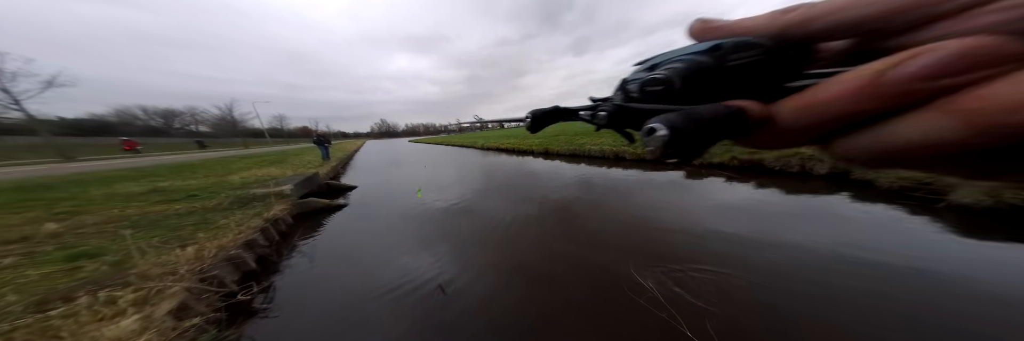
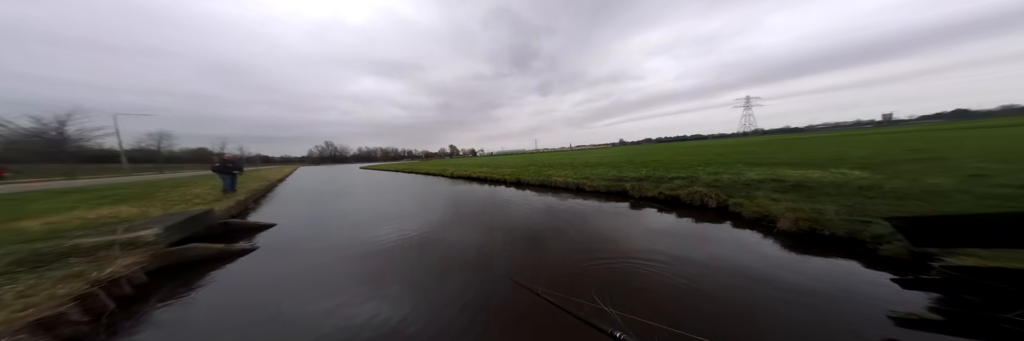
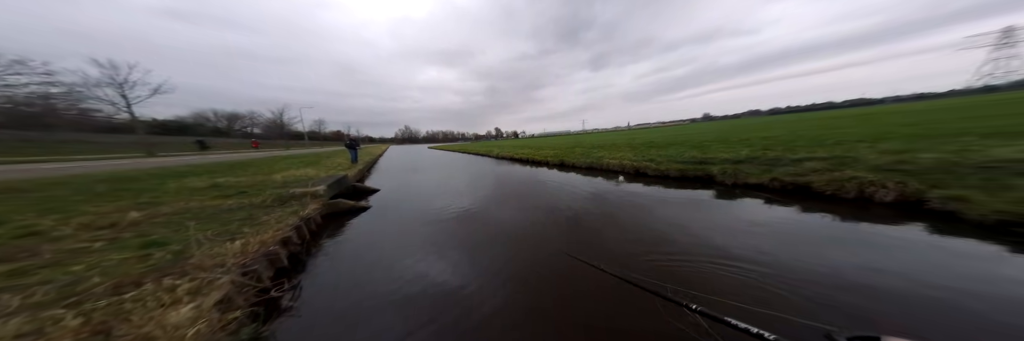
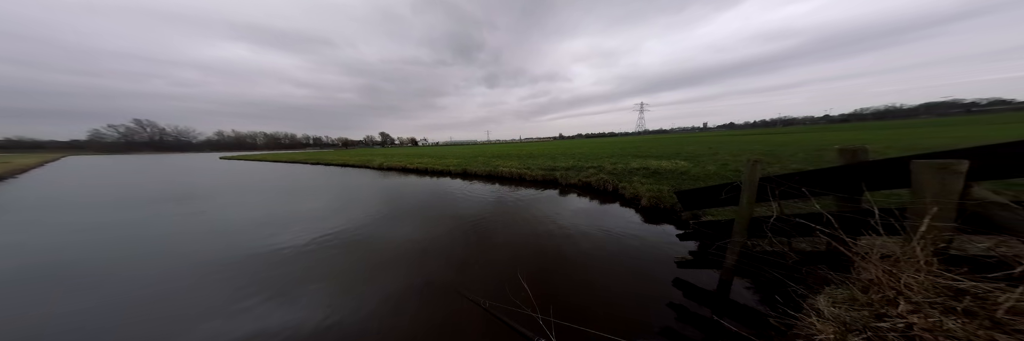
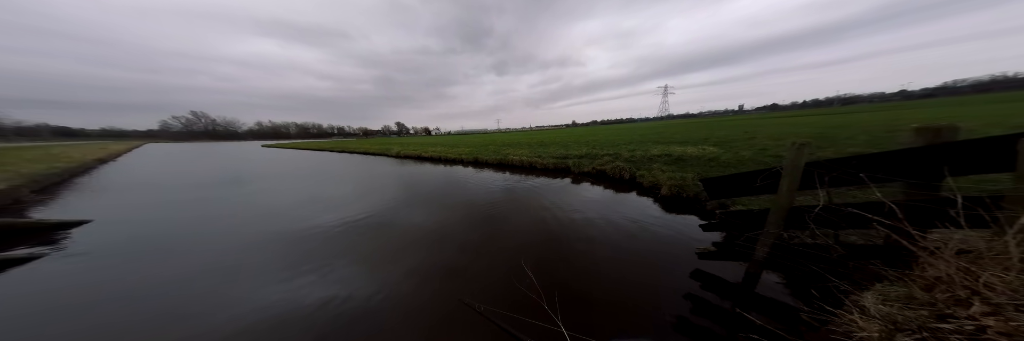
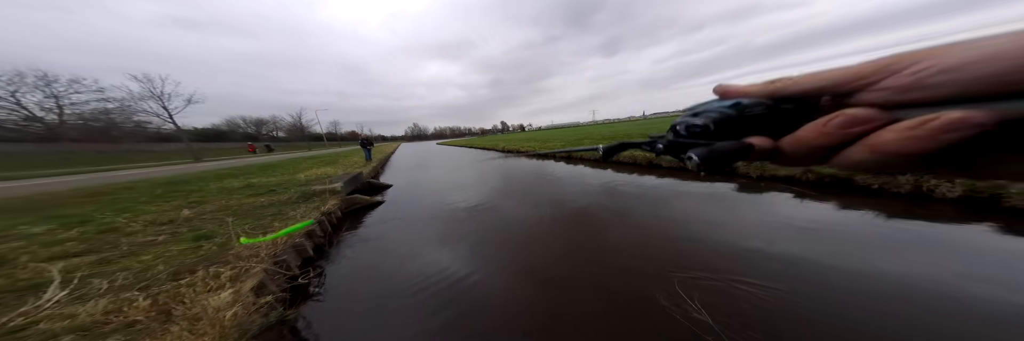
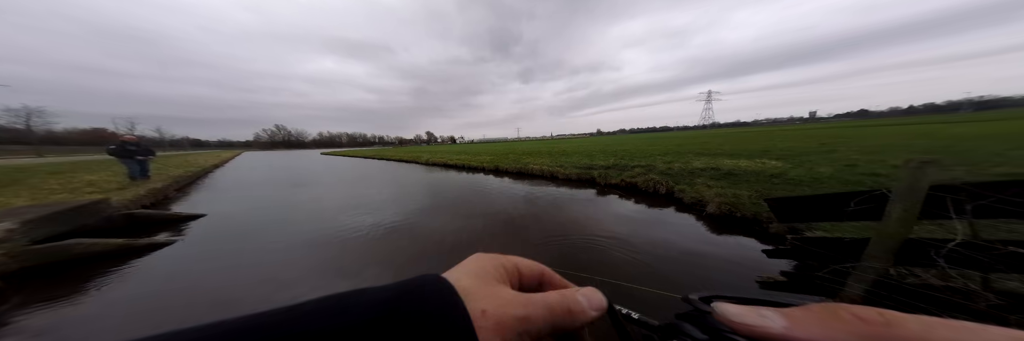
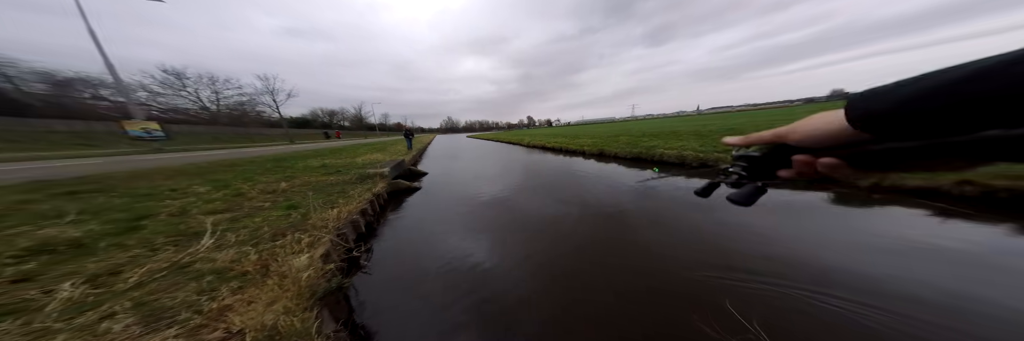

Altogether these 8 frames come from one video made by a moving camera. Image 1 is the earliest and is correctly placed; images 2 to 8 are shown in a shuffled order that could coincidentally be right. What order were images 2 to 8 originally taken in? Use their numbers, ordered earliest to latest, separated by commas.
6, 8, 3, 2, 7, 4, 5
